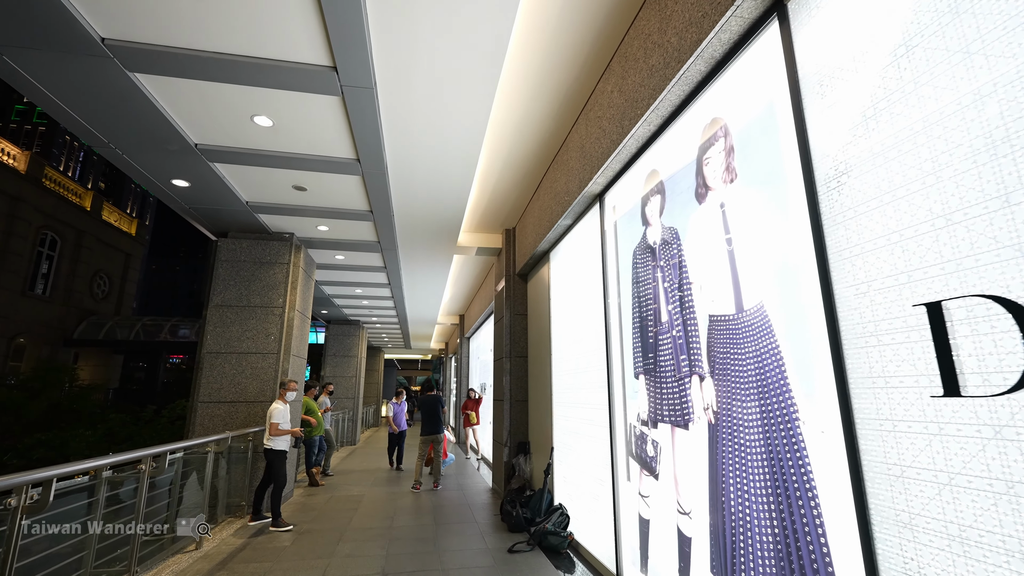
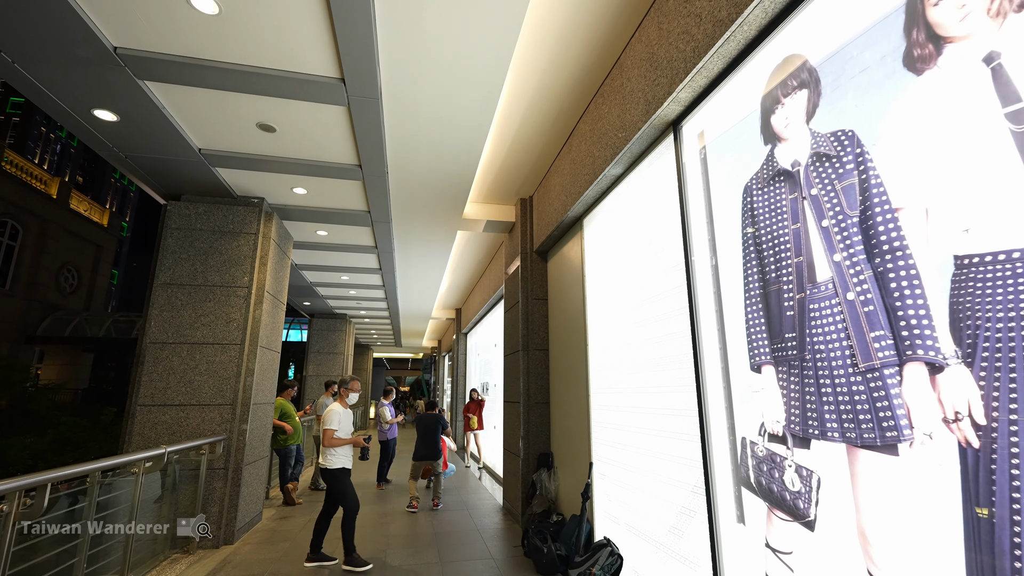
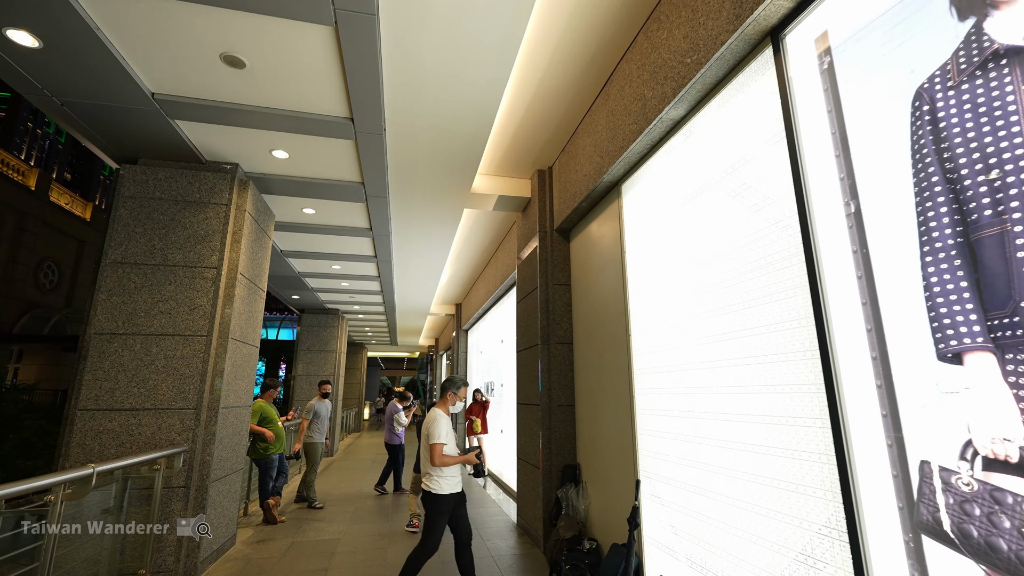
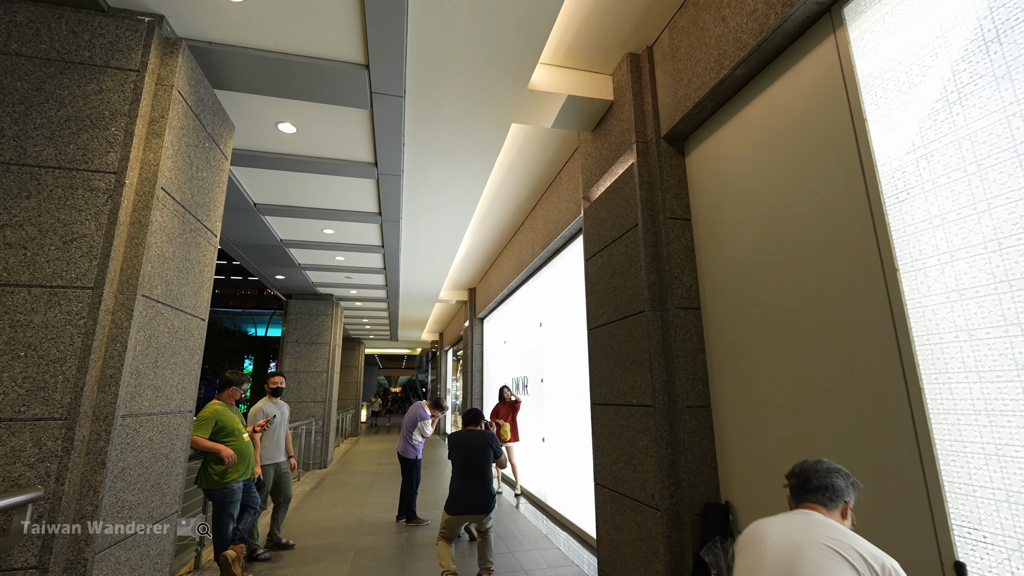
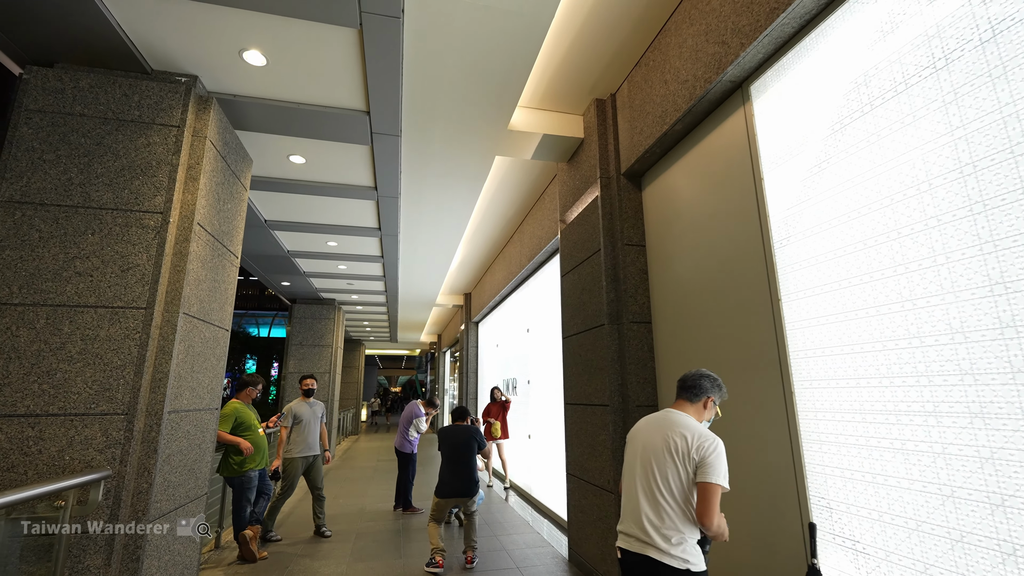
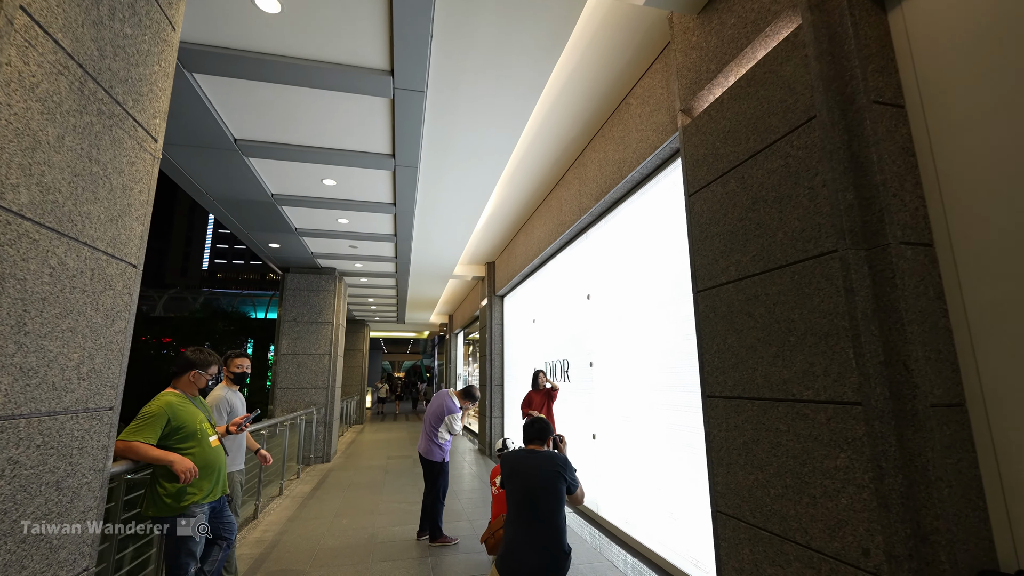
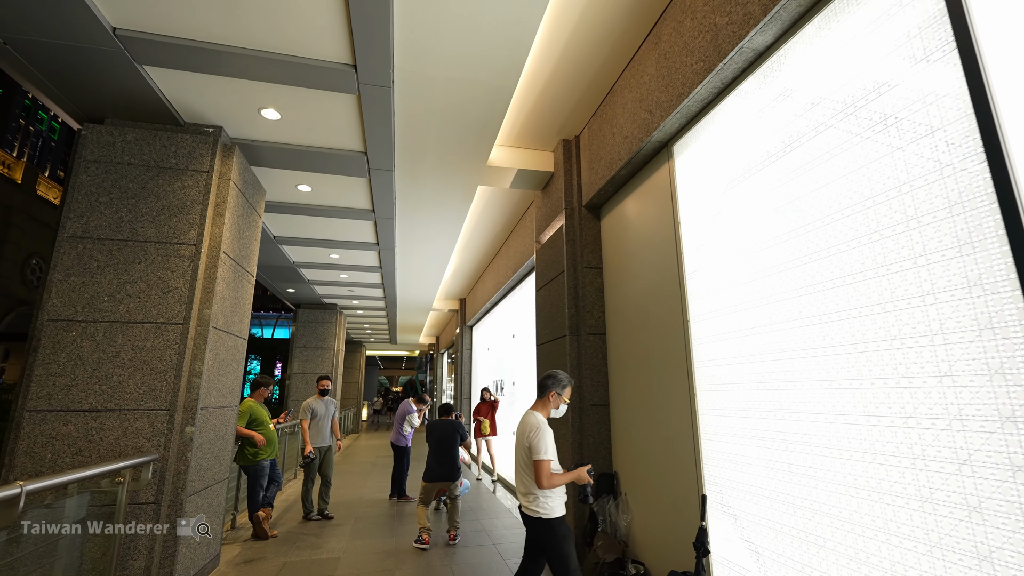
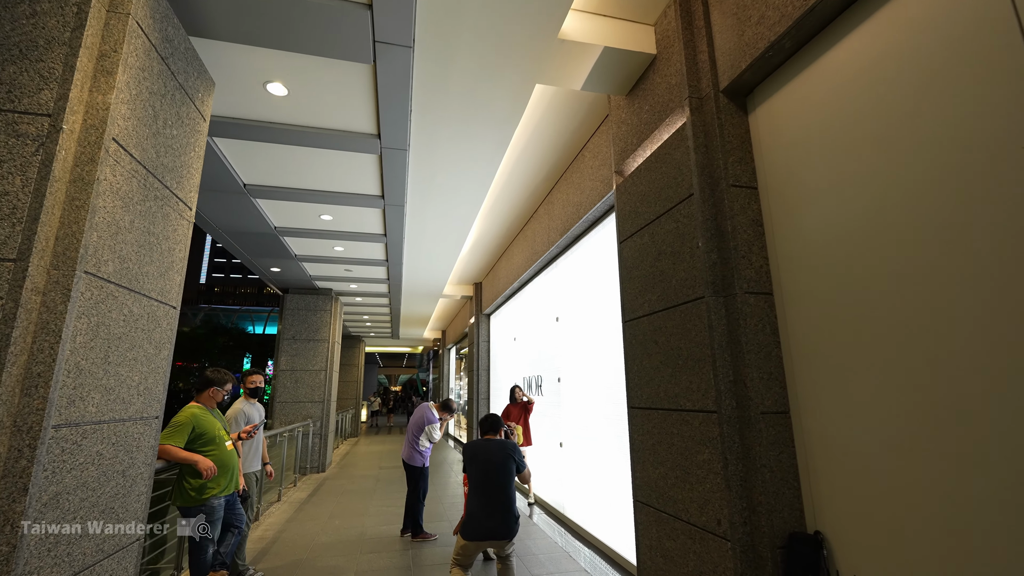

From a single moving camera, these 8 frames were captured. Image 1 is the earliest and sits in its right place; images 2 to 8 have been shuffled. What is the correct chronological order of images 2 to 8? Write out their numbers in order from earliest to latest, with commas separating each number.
2, 3, 7, 5, 4, 8, 6
